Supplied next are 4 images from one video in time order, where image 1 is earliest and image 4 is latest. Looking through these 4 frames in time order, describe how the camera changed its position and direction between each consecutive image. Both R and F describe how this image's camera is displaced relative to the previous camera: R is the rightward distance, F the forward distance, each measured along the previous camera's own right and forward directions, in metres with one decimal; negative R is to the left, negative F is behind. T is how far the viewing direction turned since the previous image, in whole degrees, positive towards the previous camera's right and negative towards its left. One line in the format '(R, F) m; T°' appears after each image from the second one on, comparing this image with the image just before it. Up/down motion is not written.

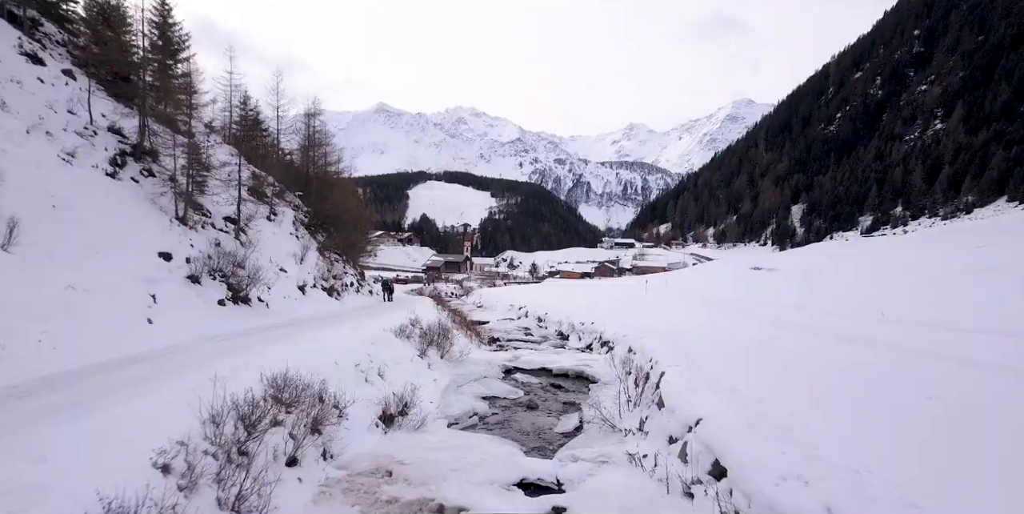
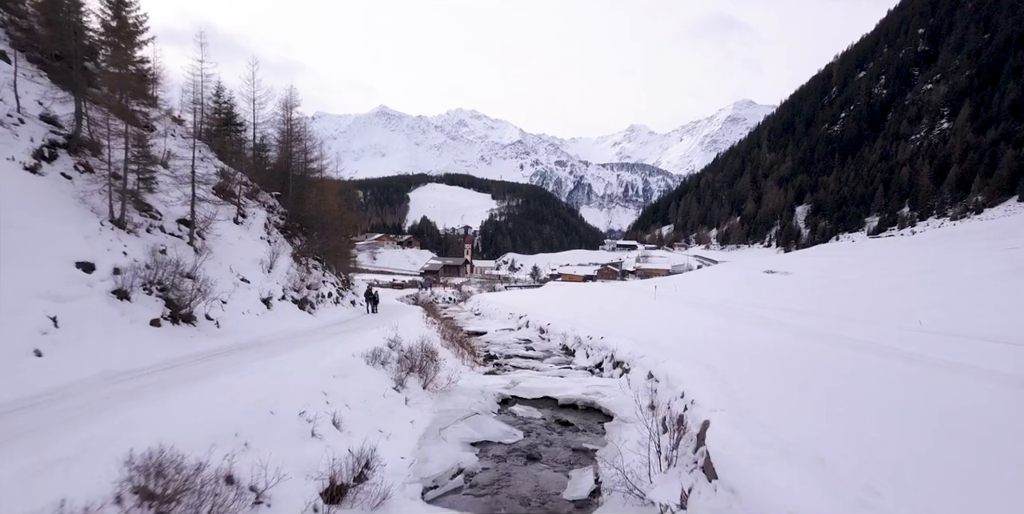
(+0.1, +1.6) m; 0°
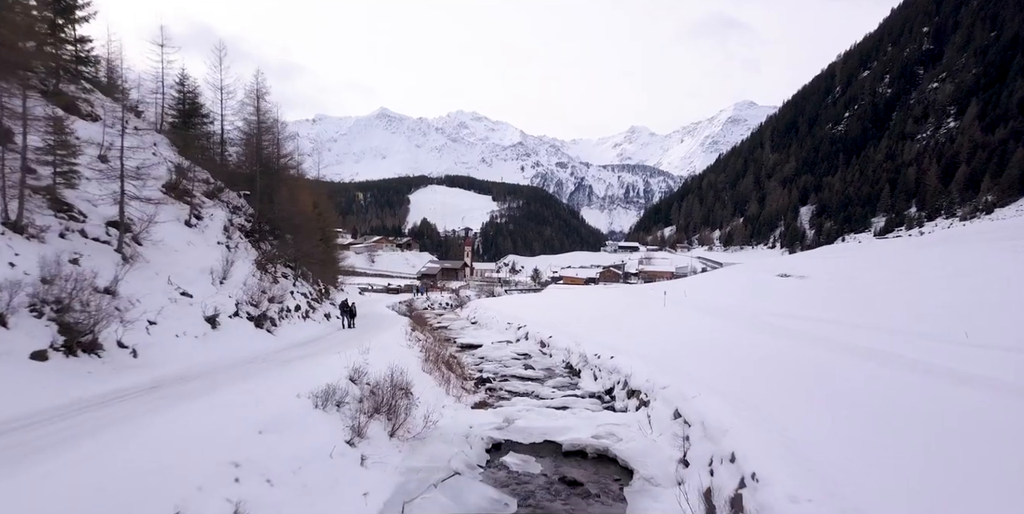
(+0.1, +1.7) m; 0°
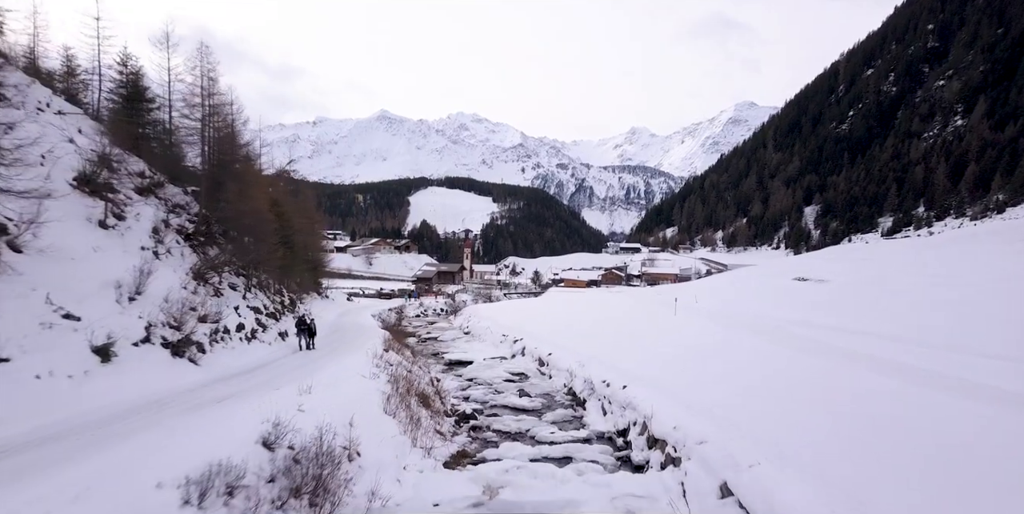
(+0.2, +2.0) m; 0°
